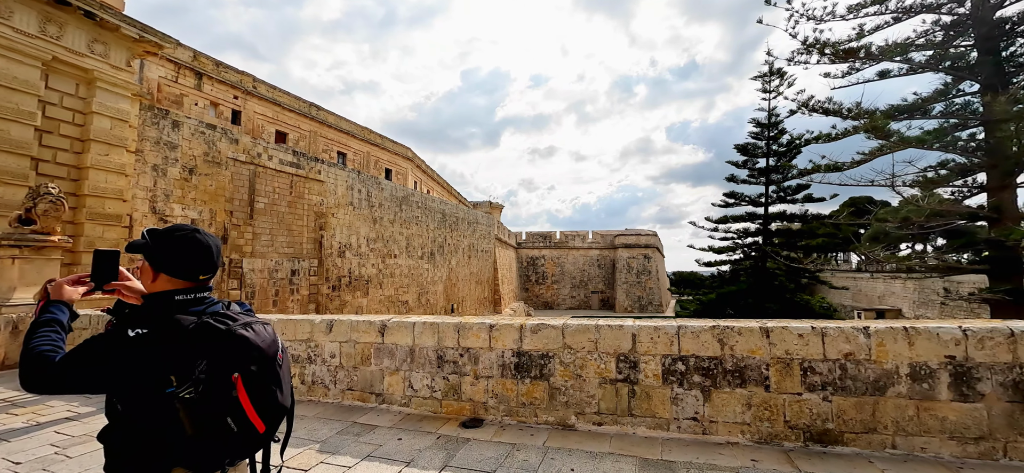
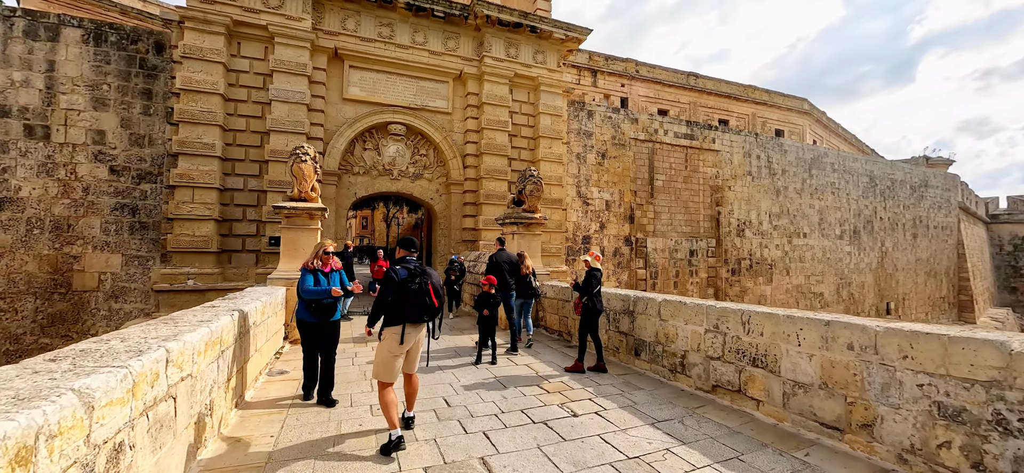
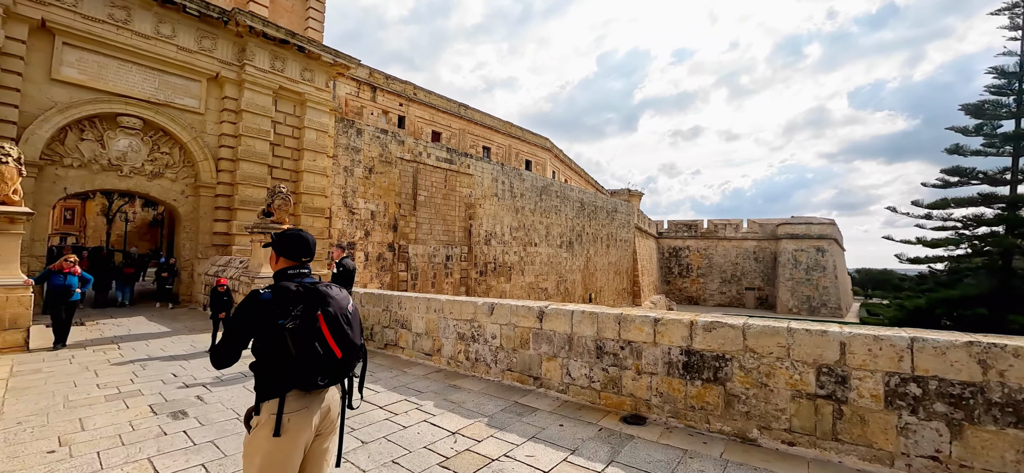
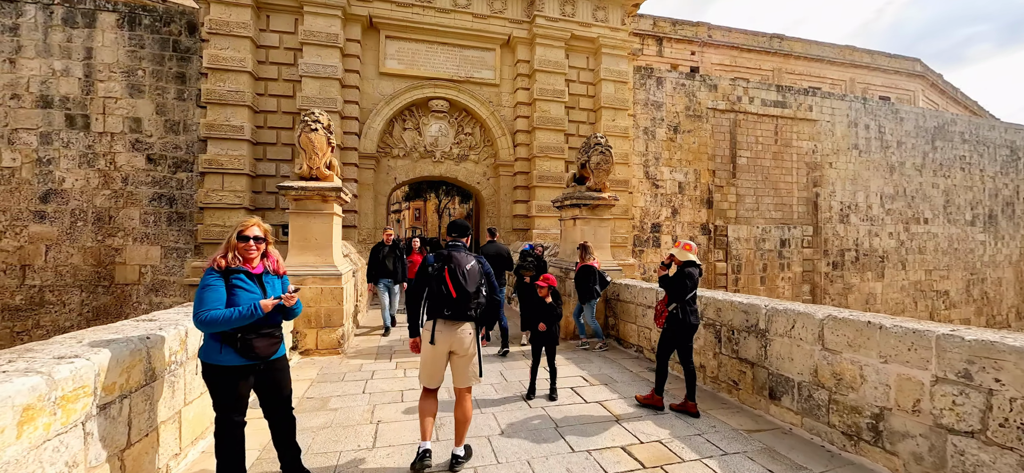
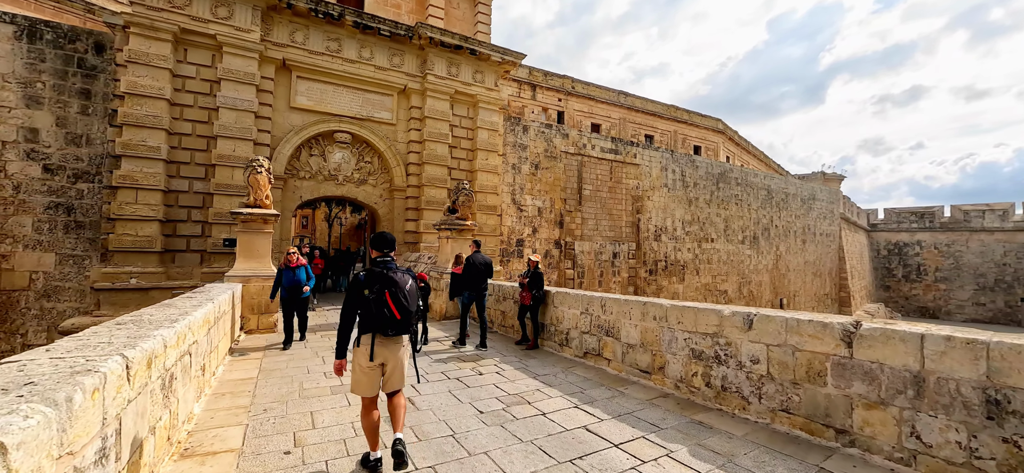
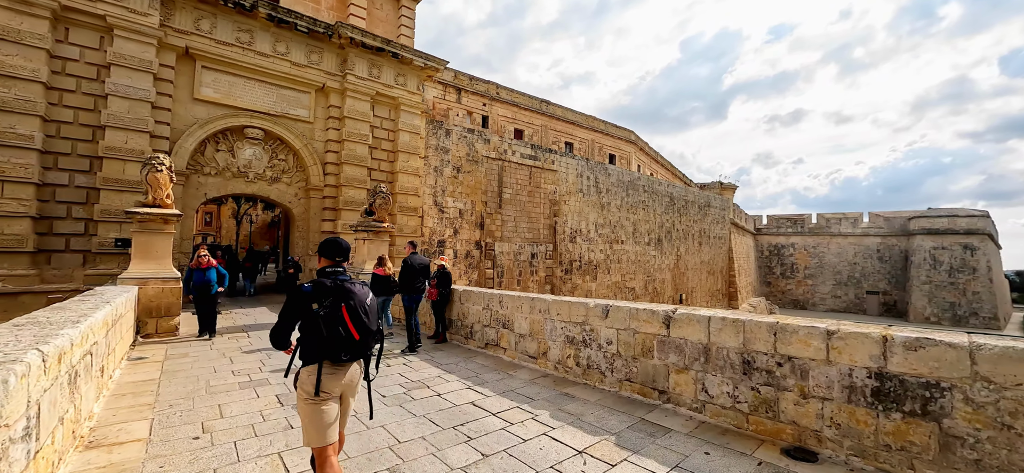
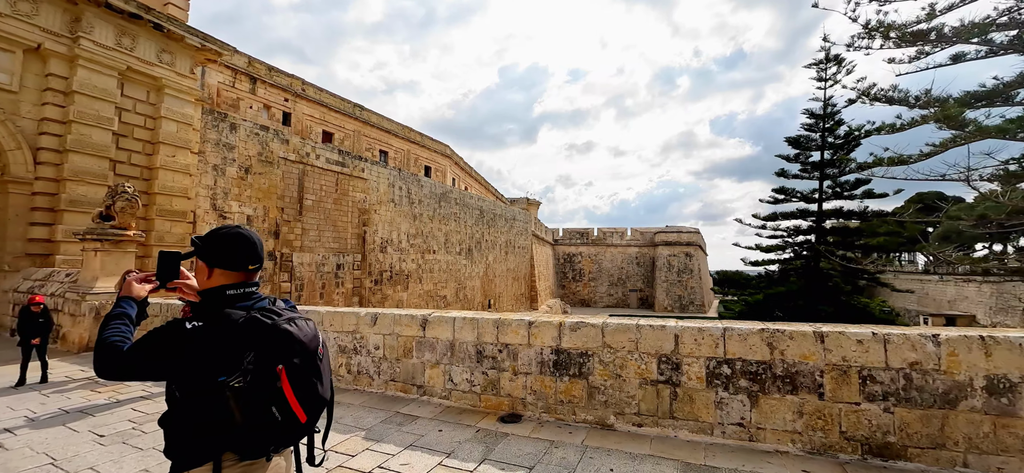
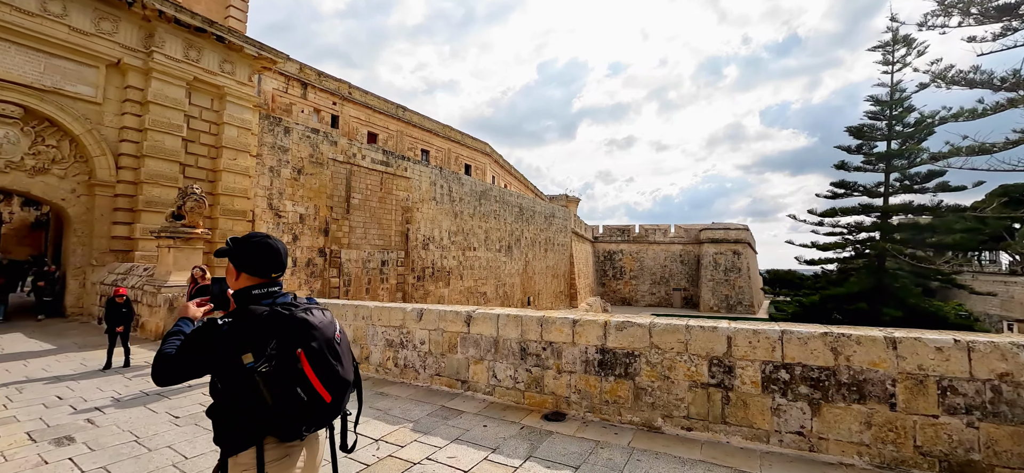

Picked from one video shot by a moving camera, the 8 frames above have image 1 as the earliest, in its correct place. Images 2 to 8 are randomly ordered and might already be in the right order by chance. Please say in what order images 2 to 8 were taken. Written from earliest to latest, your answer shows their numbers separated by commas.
7, 8, 3, 6, 5, 2, 4
